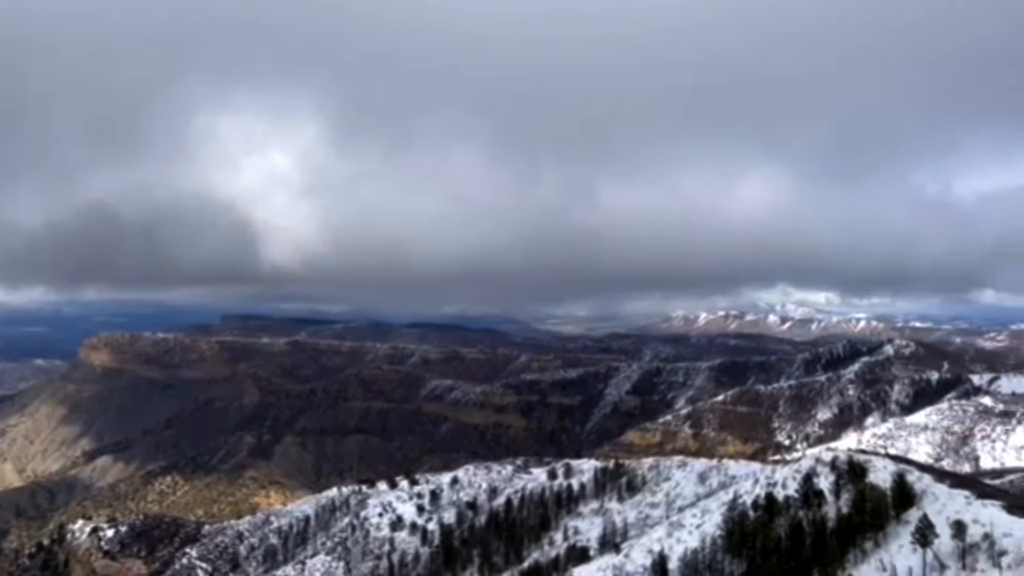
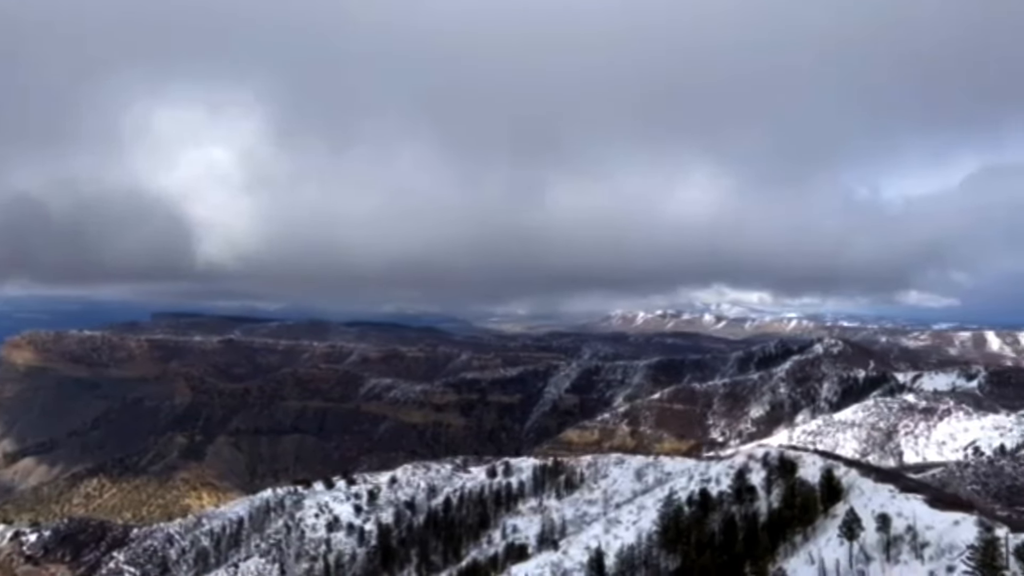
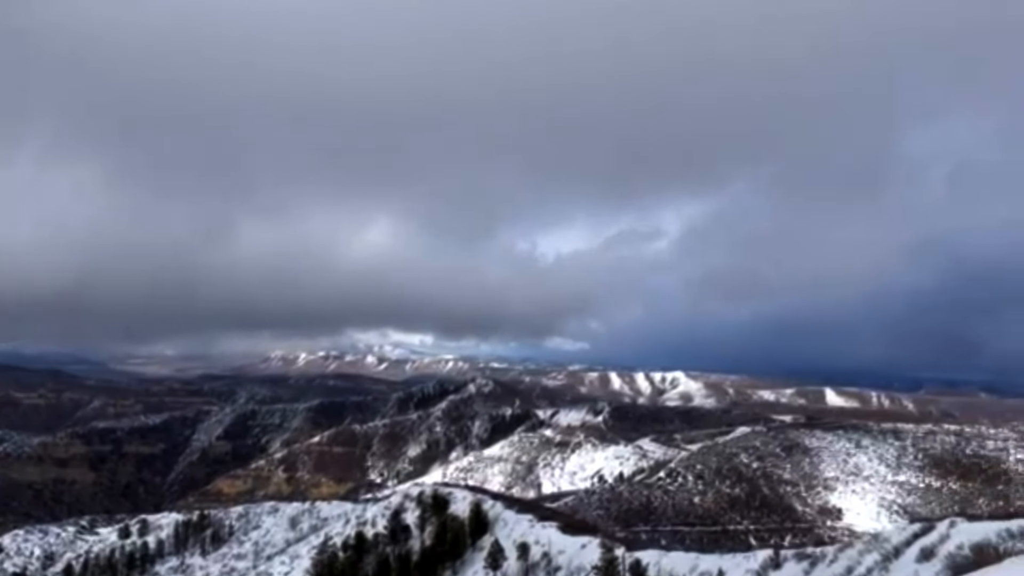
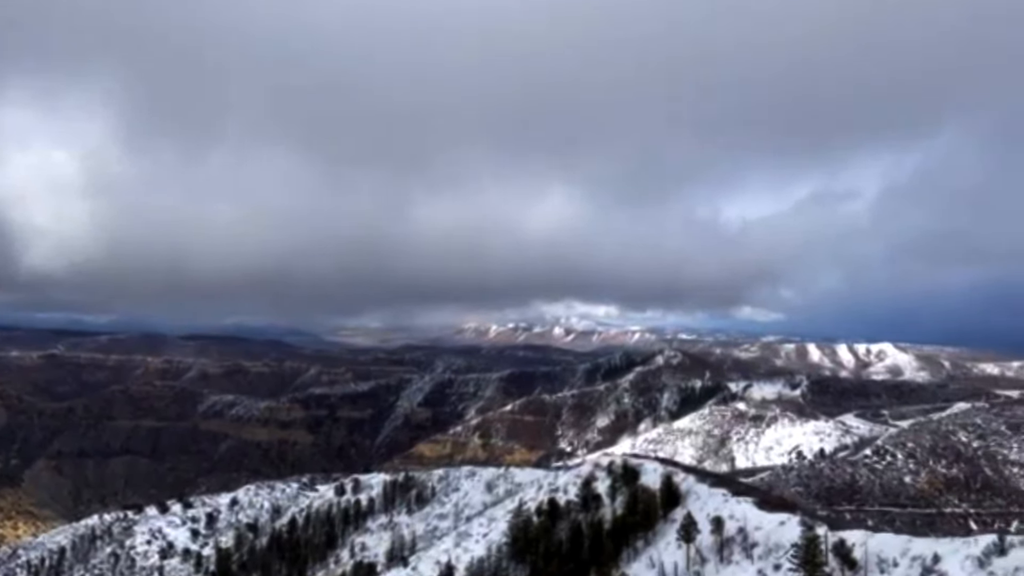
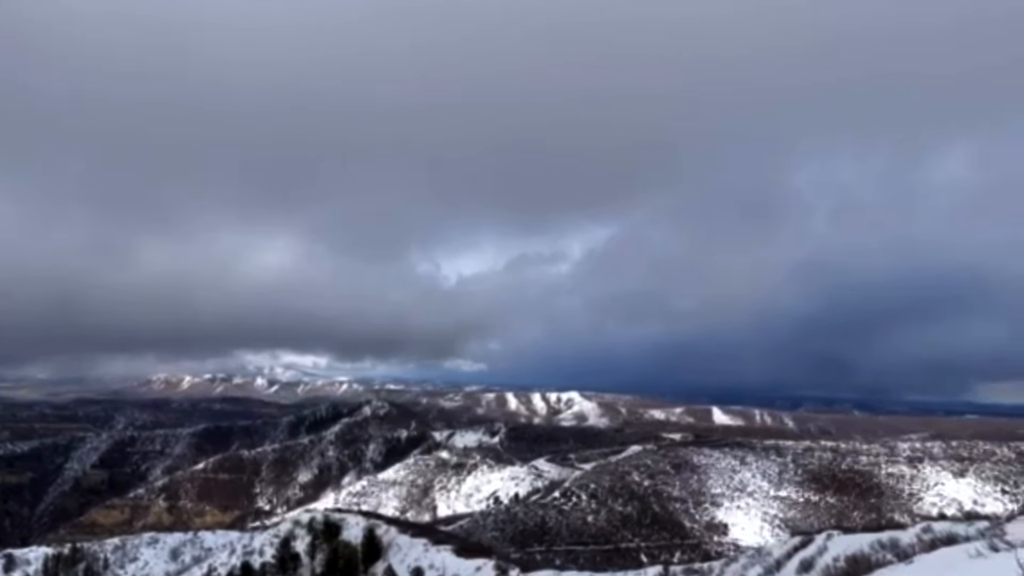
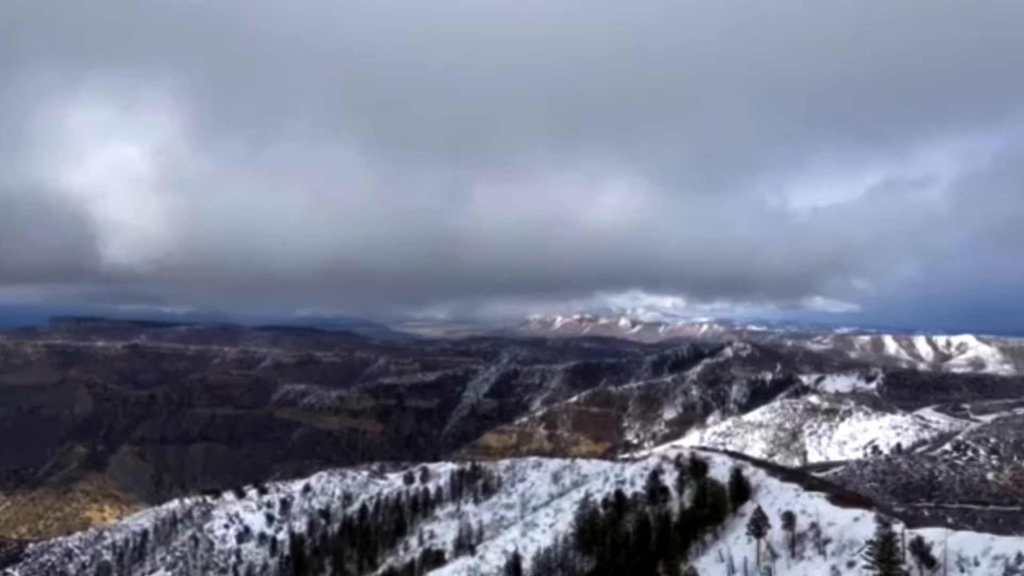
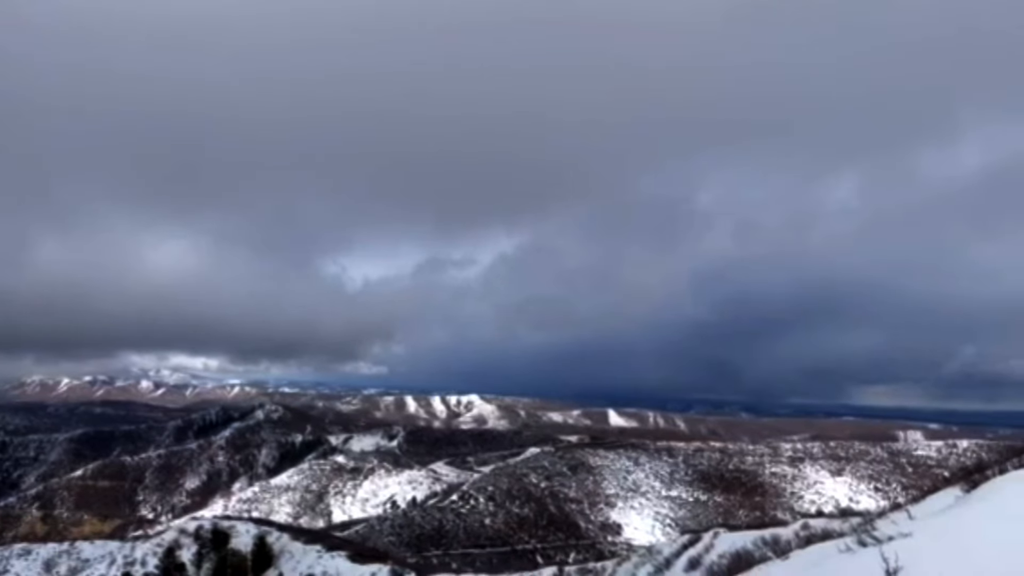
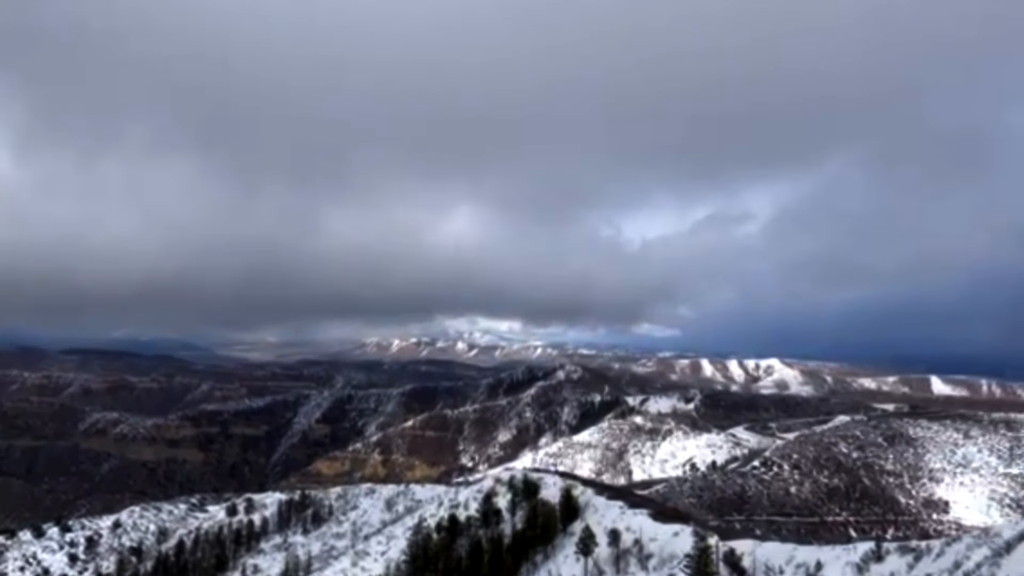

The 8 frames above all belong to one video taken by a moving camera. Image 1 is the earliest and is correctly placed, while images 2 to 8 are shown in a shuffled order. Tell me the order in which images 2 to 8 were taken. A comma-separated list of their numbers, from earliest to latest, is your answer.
2, 6, 4, 8, 3, 5, 7
